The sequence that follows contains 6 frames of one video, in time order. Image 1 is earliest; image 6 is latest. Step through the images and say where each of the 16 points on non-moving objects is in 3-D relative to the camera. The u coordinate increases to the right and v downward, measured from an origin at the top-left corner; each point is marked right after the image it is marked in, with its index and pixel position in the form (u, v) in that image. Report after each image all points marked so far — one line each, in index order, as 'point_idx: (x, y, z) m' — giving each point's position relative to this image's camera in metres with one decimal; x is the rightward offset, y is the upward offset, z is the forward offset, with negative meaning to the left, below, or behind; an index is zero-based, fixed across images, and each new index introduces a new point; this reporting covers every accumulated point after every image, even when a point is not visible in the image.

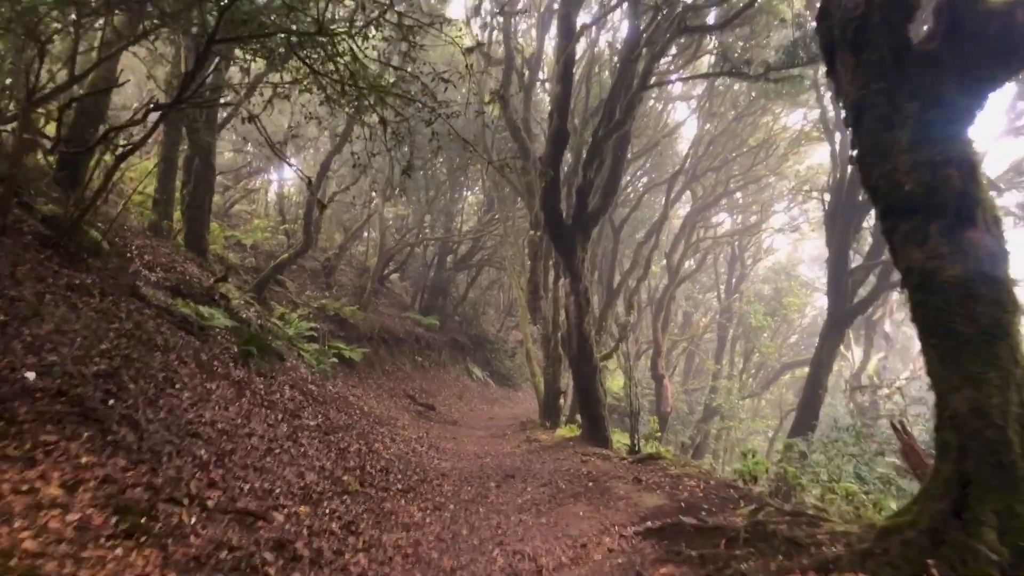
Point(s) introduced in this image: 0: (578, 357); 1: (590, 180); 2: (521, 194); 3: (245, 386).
0: (+1.0, -1.1, +13.2) m
1: (+1.2, +1.6, +12.5) m
2: (+0.2, +2.1, +18.3) m
3: (-2.7, -1.0, +8.3) m
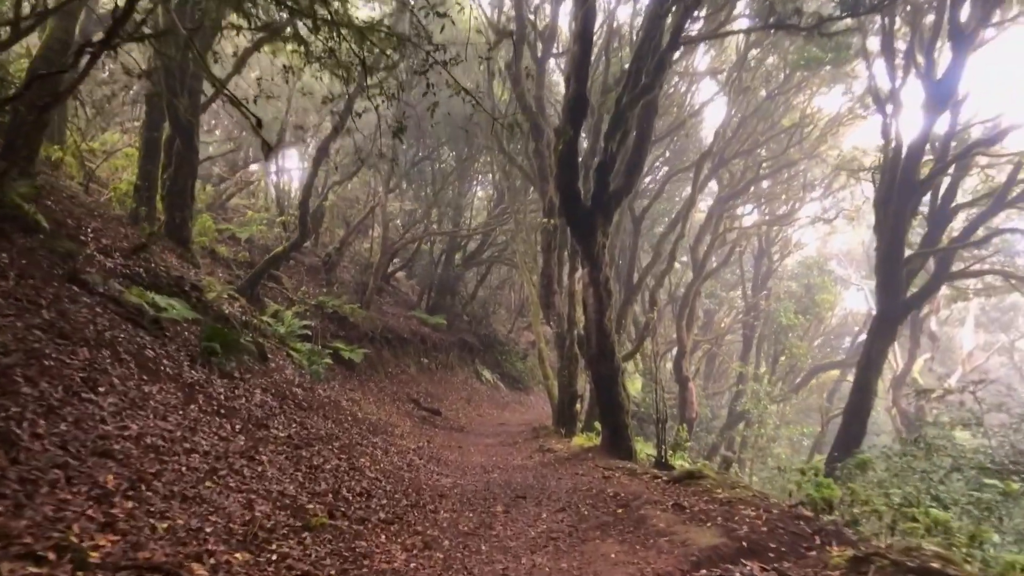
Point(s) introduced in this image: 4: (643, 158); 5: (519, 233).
0: (+1.2, -1.0, +11.7) m
1: (+1.3, +1.8, +11.0) m
2: (+0.4, +2.2, +16.8) m
3: (-2.6, -0.8, +6.8) m
4: (+1.8, +1.8, +11.2) m
5: (+0.1, +1.3, +19.8) m
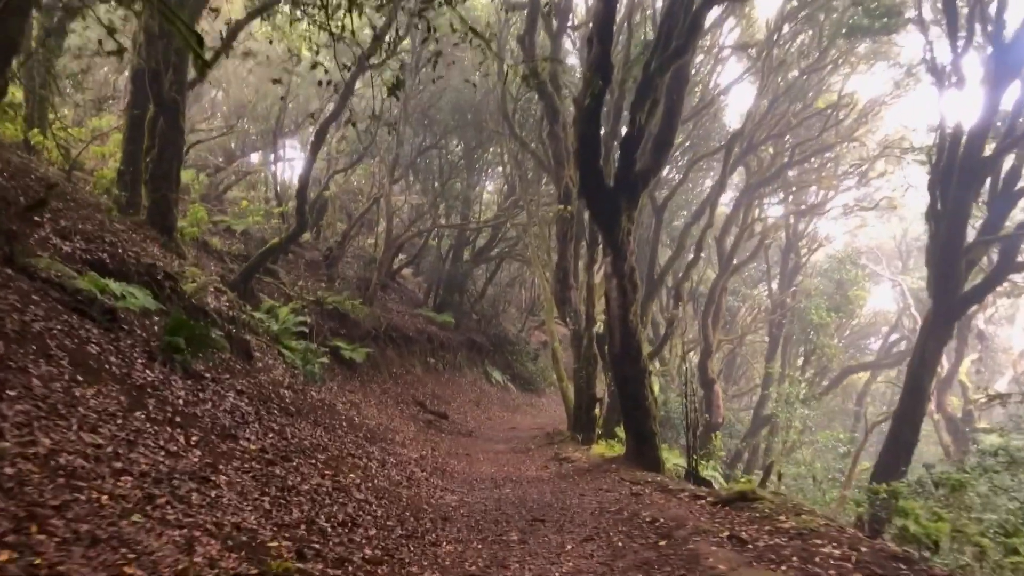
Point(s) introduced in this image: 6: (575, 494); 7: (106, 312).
0: (+1.4, -0.9, +10.4) m
1: (+1.5, +1.9, +9.8) m
2: (+0.7, +2.3, +15.6) m
3: (-2.4, -0.7, +5.7) m
4: (+1.9, +1.9, +10.0) m
5: (+0.4, +1.4, +18.6) m
6: (+0.6, -2.1, +8.4) m
7: (-3.2, -0.2, +6.6) m
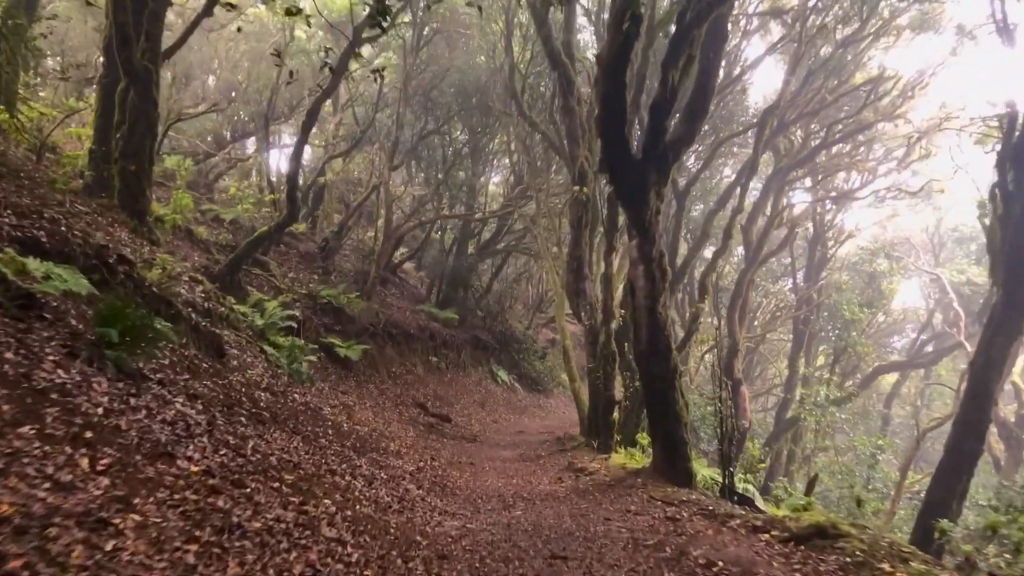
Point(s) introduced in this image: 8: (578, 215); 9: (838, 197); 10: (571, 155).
0: (+1.5, -0.7, +9.1) m
1: (+1.6, +2.0, +8.4) m
2: (+0.8, +2.4, +14.3) m
3: (-2.4, -0.6, +4.3) m
4: (+2.1, +2.0, +8.6) m
5: (+0.6, +1.5, +17.3) m
6: (+0.7, -2.0, +7.1) m
7: (-3.1, -0.1, +5.3) m
8: (+1.1, +1.2, +13.6) m
9: (+6.8, +1.9, +17.3) m
10: (+1.0, +2.1, +13.4) m
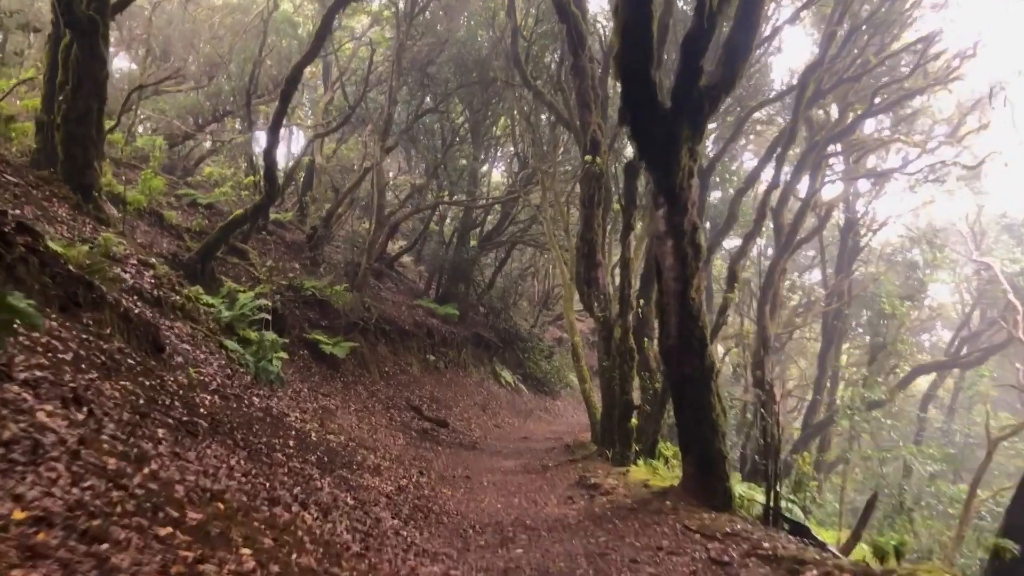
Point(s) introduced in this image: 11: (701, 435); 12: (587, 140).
0: (+1.5, -0.6, +7.5) m
1: (+1.6, +2.2, +6.8) m
2: (+0.9, +2.6, +12.7) m
3: (-2.4, -0.4, +2.7) m
4: (+2.1, +2.2, +7.0) m
5: (+0.6, +1.7, +15.7) m
6: (+0.7, -1.8, +5.4) m
7: (-3.1, +0.1, +3.7) m
8: (+1.1, +1.4, +11.9) m
9: (+6.9, +2.1, +15.7) m
10: (+1.0, +2.3, +11.8) m
11: (+1.7, -1.3, +7.4) m
12: (+1.1, +2.1, +11.7) m
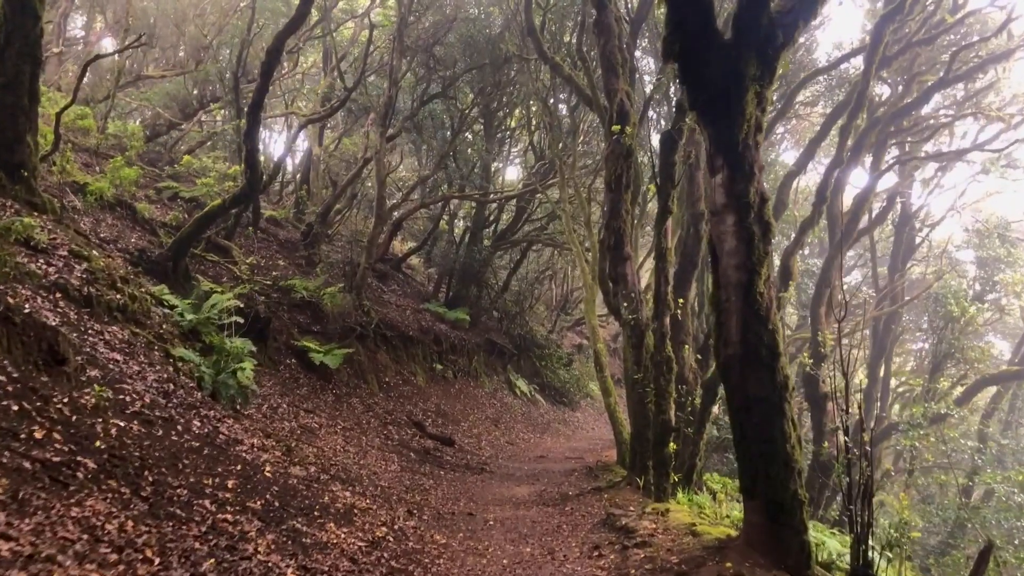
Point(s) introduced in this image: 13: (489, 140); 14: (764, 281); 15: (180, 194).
0: (+1.6, -0.5, +5.6) m
1: (+1.7, +2.3, +5.0) m
2: (+1.0, +2.6, +10.9) m
3: (-2.4, -0.3, +1.0) m
4: (+2.1, +2.2, +5.2) m
5: (+0.9, +1.7, +13.9) m
6: (+0.8, -1.7, +3.6) m
7: (-3.2, +0.2, +2.0) m
8: (+1.3, +1.4, +10.1) m
9: (+7.1, +2.1, +13.7) m
10: (+1.2, +2.3, +10.0) m
11: (+1.7, -1.2, +5.6) m
12: (+1.2, +2.1, +9.9) m
13: (-0.6, +3.4, +19.0) m
14: (+1.7, 0.0, +5.6) m
15: (-5.8, +1.7, +14.4) m
